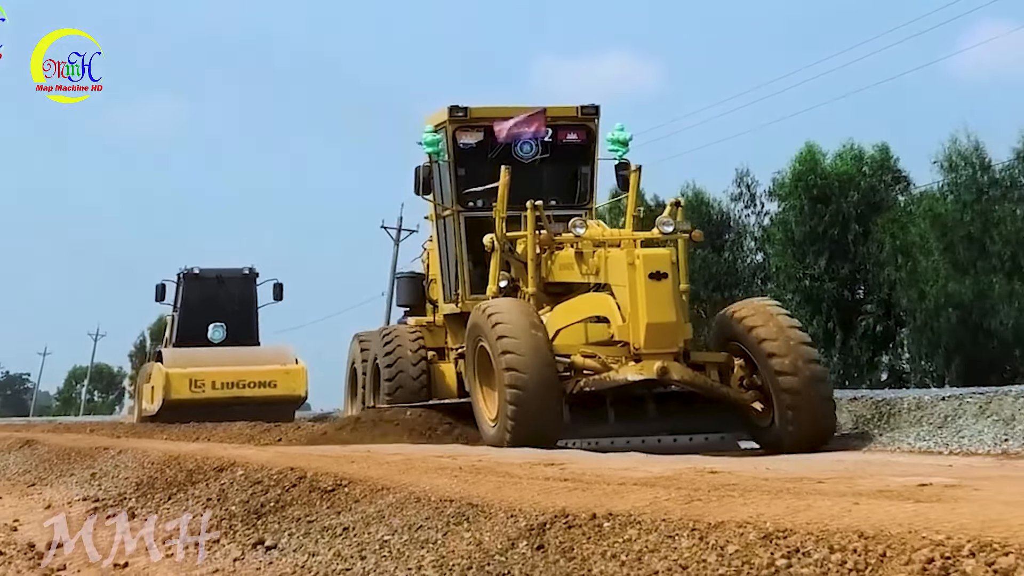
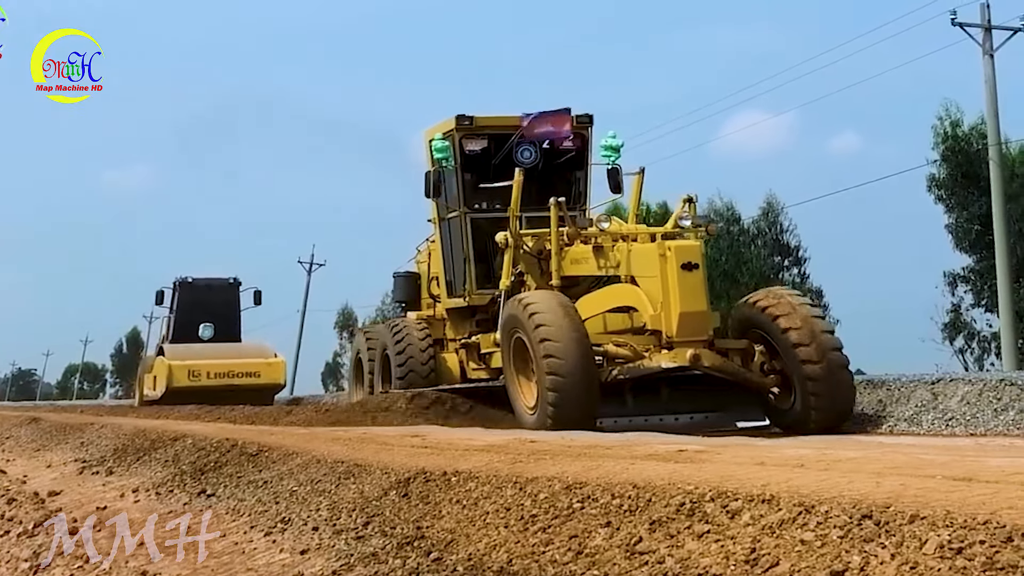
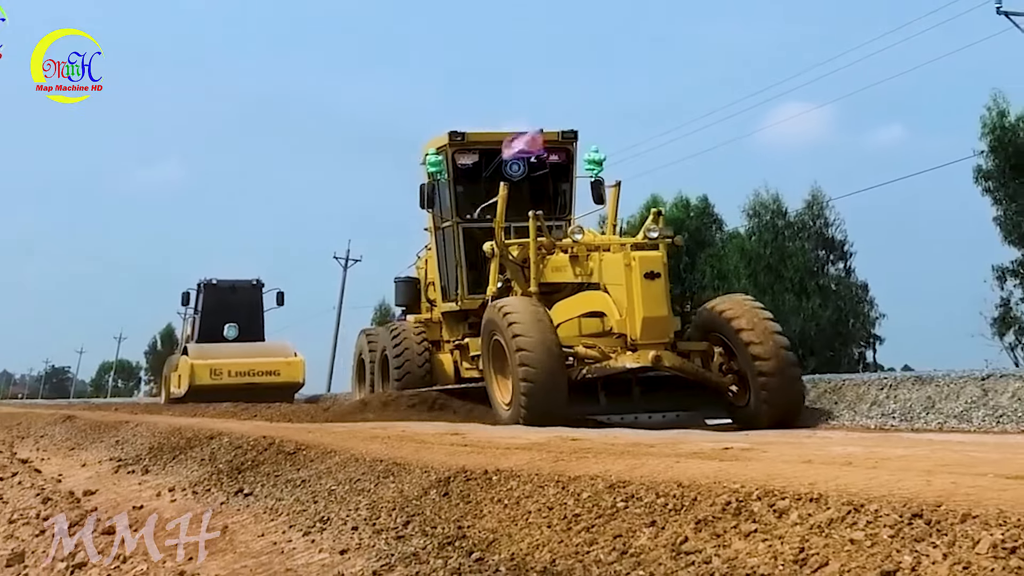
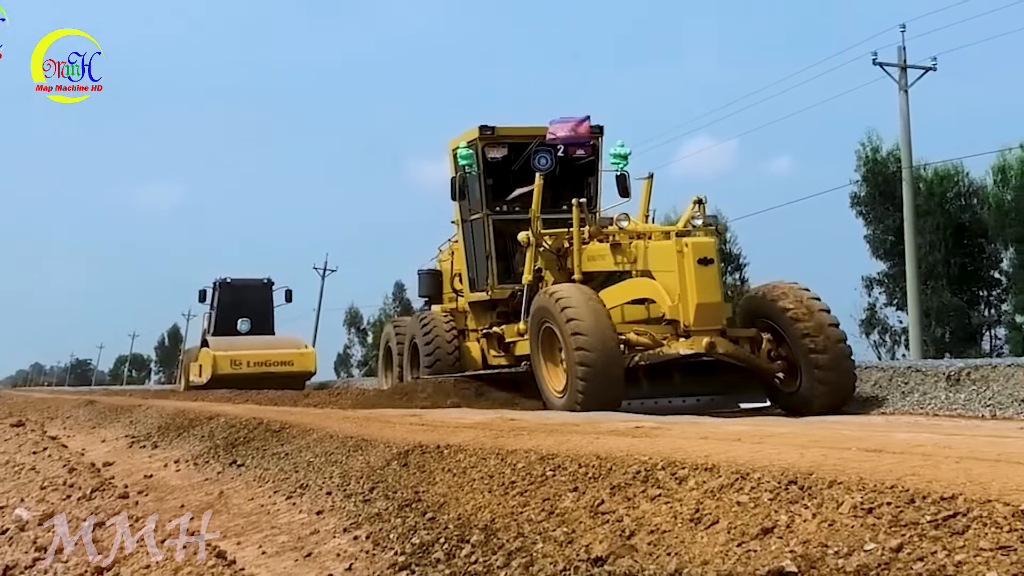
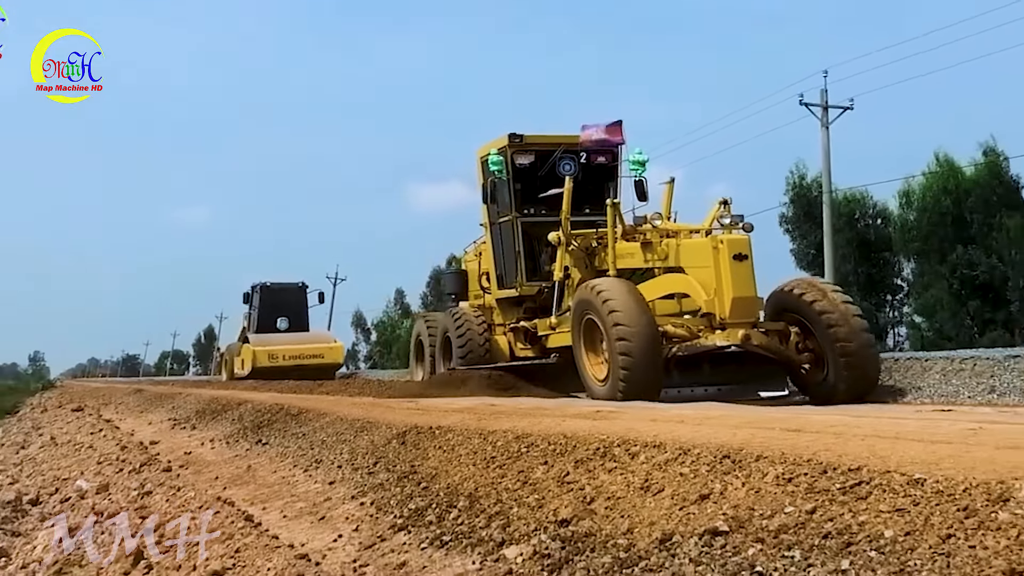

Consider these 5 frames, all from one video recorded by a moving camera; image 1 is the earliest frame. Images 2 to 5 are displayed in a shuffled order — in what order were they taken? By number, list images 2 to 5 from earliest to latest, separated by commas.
3, 2, 4, 5
